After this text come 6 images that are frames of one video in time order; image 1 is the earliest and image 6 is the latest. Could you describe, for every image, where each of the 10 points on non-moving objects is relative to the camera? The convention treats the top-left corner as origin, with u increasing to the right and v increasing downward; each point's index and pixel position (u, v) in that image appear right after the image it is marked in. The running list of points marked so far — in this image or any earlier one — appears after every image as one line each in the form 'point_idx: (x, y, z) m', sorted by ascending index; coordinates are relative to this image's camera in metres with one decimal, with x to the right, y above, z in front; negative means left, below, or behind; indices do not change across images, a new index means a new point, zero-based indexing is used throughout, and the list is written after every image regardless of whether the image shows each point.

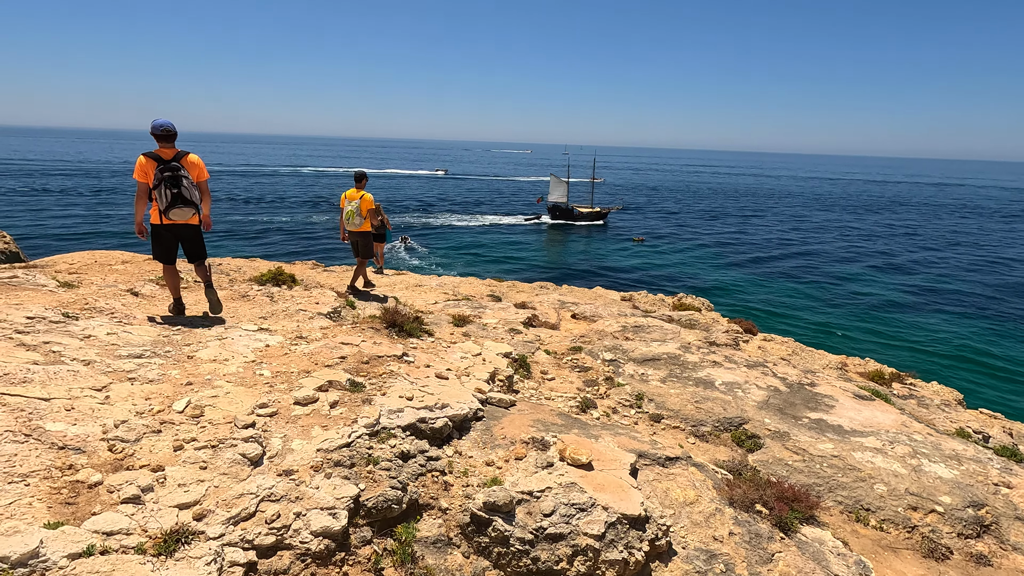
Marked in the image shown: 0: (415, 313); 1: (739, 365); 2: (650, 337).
0: (-1.5, -0.4, +8.5) m
1: (+3.4, -1.1, +8.0) m
2: (+2.6, -0.9, +9.9) m
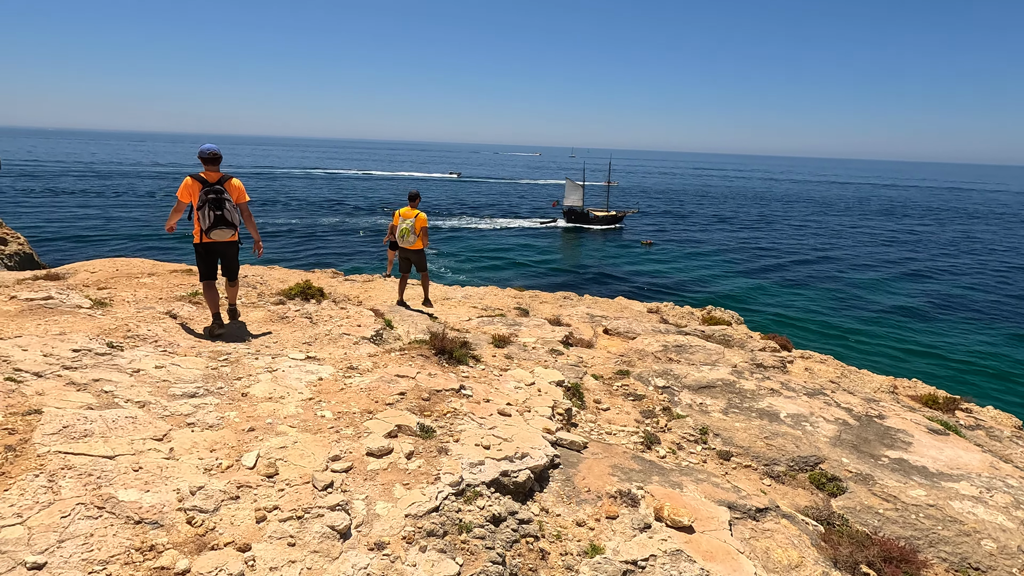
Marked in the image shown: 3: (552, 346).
0: (-0.8, -0.7, +8.2) m
1: (+4.0, -1.5, +7.6) m
2: (+3.3, -1.3, +9.6) m
3: (+0.7, -1.0, +9.6) m
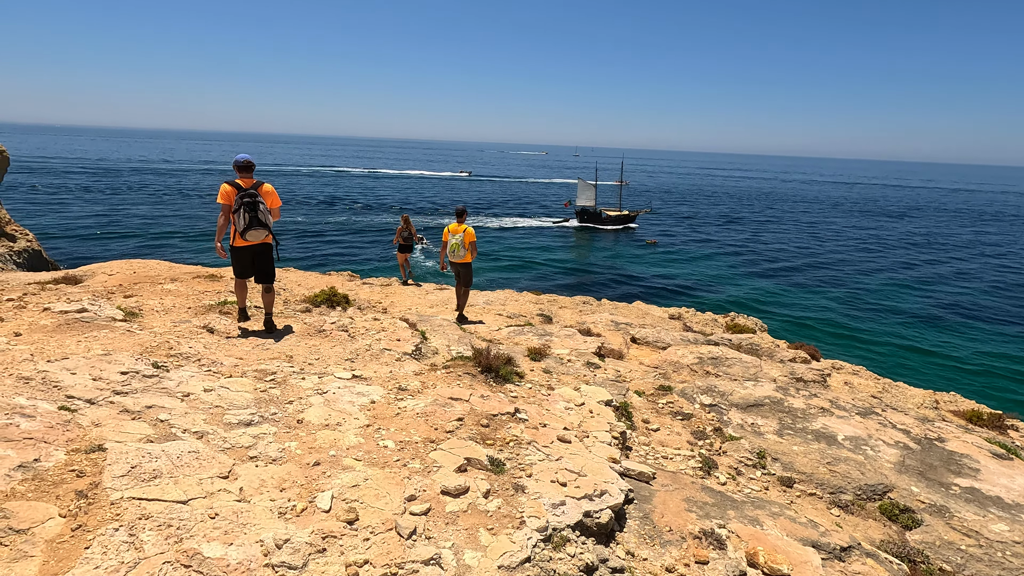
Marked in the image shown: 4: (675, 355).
0: (-0.2, -0.9, +8.0) m
1: (+4.6, -1.7, +7.4) m
2: (+3.9, -1.5, +9.3) m
3: (+1.3, -1.2, +9.4) m
4: (+3.2, -1.3, +10.7) m
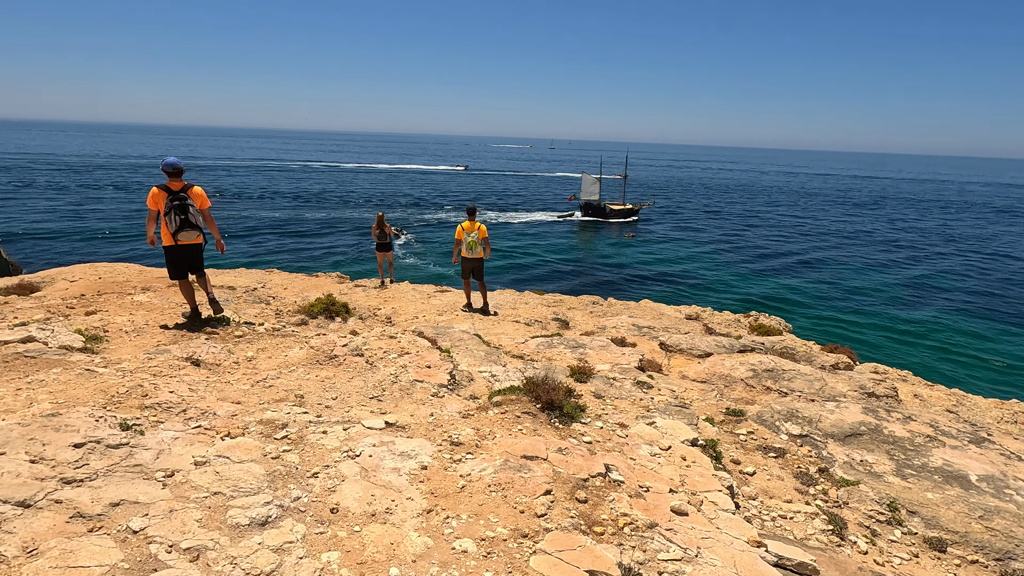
0: (+0.4, -1.1, +6.7) m
1: (+5.2, -1.8, +6.3) m
2: (+4.4, -1.5, +8.2) m
3: (+1.9, -1.3, +8.2) m
4: (+3.7, -1.4, +9.5) m
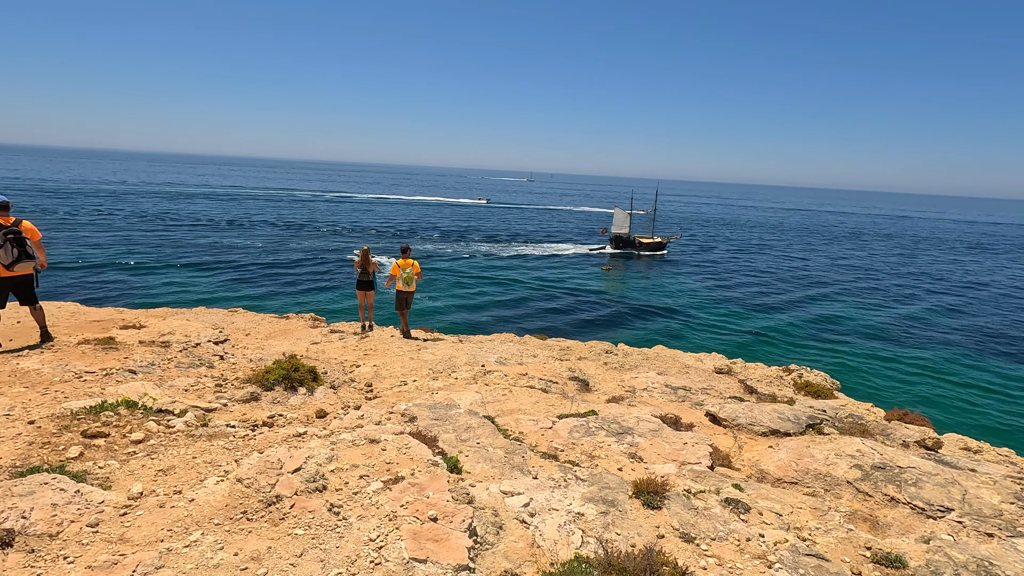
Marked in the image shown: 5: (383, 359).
0: (+0.7, -1.8, +4.3) m
1: (+5.6, -2.5, +4.0) m
2: (+4.7, -2.4, +5.9) m
3: (+2.2, -2.1, +5.8) m
4: (+4.0, -2.3, +7.2) m
5: (-2.6, -1.4, +10.4) m
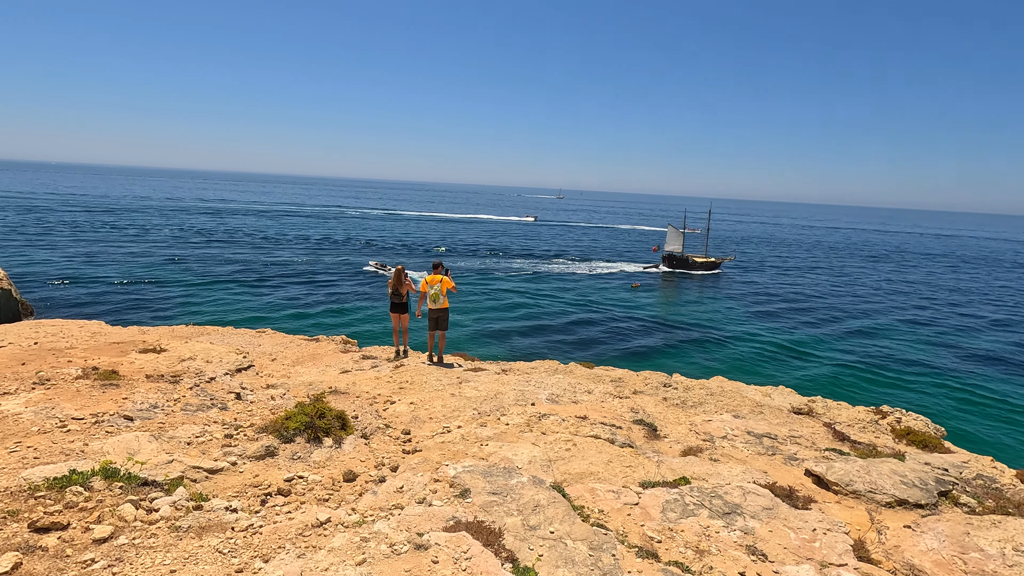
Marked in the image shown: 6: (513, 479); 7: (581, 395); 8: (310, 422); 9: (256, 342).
0: (+1.4, -2.1, +2.8) m
1: (+6.2, -2.9, +2.2) m
2: (+5.4, -2.8, +4.2) m
3: (+2.9, -2.5, +4.2) m
4: (+4.8, -2.7, +5.5) m
5: (-1.6, -1.9, +9.1) m
6: (0.0, -1.9, +5.4) m
7: (+1.4, -2.2, +11.0) m
8: (-2.4, -1.6, +6.4) m
9: (-6.6, -1.4, +13.8) m
